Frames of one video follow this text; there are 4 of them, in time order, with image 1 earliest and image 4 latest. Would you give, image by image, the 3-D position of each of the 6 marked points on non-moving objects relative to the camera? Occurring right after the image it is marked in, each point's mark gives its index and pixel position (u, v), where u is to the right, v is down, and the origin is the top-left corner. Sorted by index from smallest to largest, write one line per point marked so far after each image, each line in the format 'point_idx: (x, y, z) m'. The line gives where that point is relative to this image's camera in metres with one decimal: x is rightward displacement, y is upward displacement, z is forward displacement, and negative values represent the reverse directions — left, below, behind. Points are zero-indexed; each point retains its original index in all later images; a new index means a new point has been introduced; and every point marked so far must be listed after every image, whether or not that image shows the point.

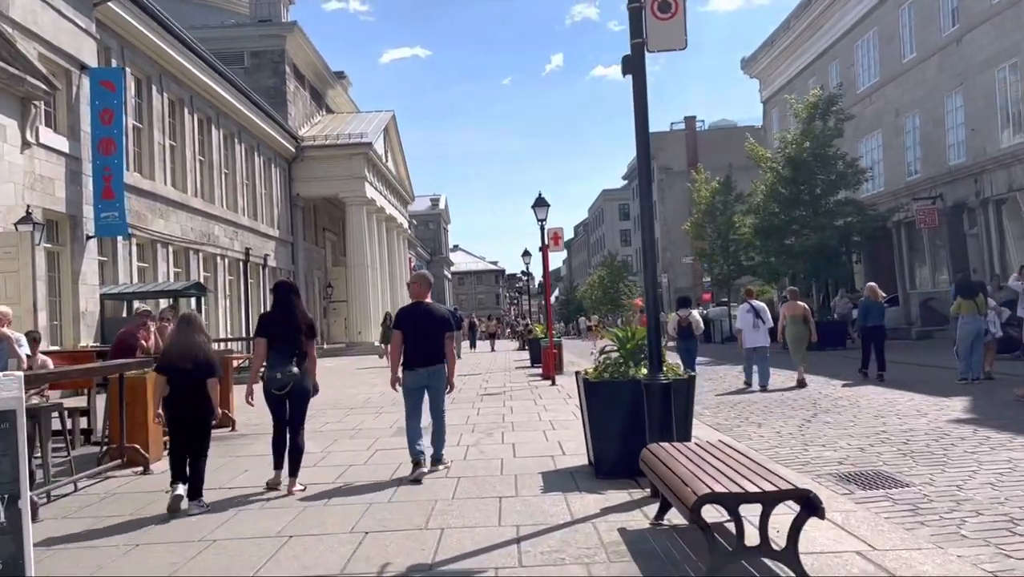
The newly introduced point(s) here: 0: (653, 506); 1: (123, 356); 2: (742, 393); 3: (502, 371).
0: (+0.9, -1.4, +5.6) m
1: (-4.1, -0.7, +8.9) m
2: (+3.5, -1.6, +13.1) m
3: (-0.2, -1.9, +19.9) m
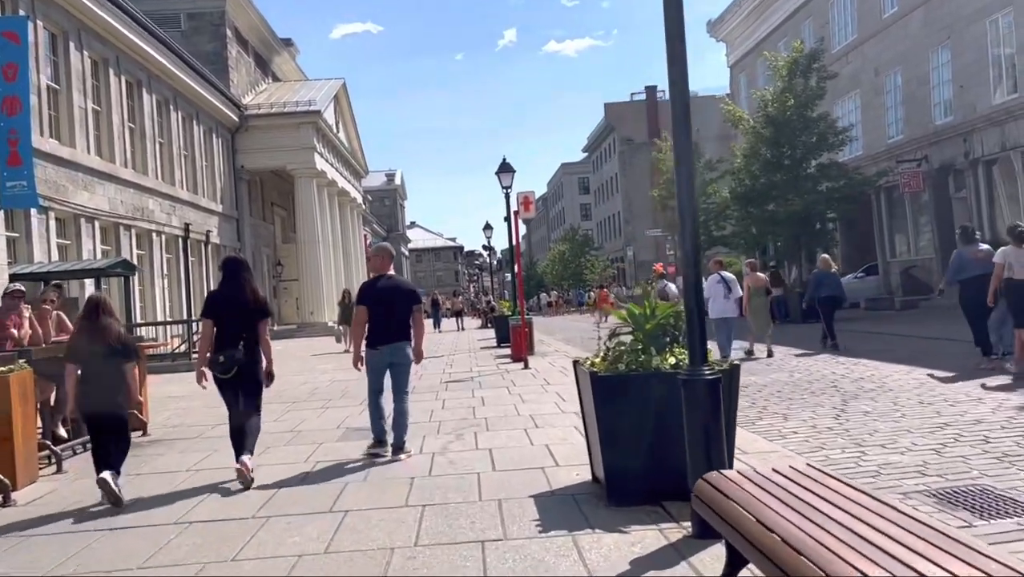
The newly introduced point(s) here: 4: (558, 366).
0: (+0.9, -1.2, +3.9) m
1: (-4.3, -0.5, +7.0) m
2: (+3.1, -1.1, +11.6) m
3: (-0.9, -1.4, +18.2) m
4: (+0.7, -1.2, +13.7) m
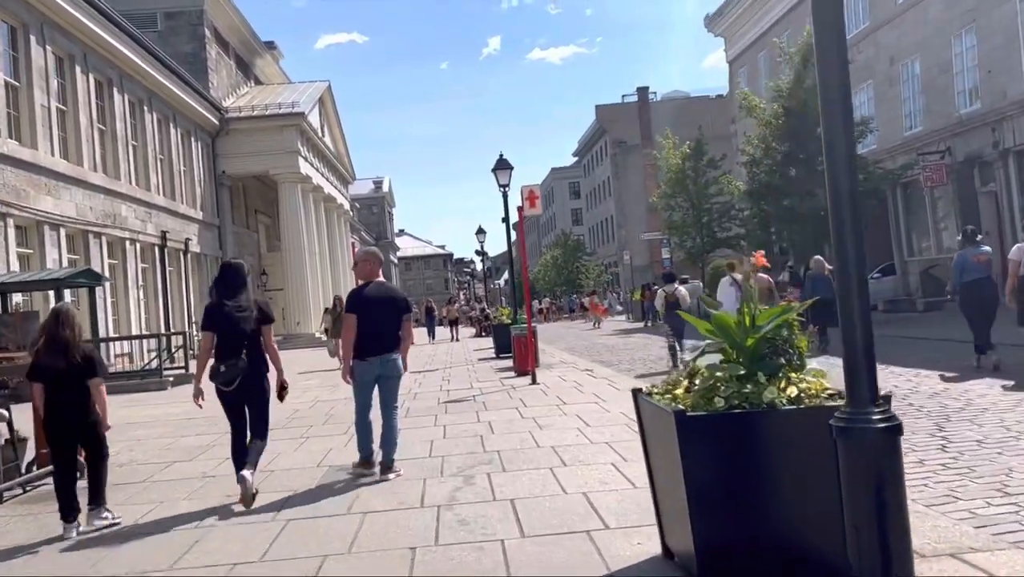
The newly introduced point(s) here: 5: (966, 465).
0: (+1.1, -1.2, +2.4) m
1: (-4.1, -0.6, +5.4) m
2: (+3.2, -1.2, +10.1) m
3: (-0.9, -1.5, +16.6) m
4: (+0.8, -1.3, +12.1) m
5: (+2.9, -1.1, +5.4) m
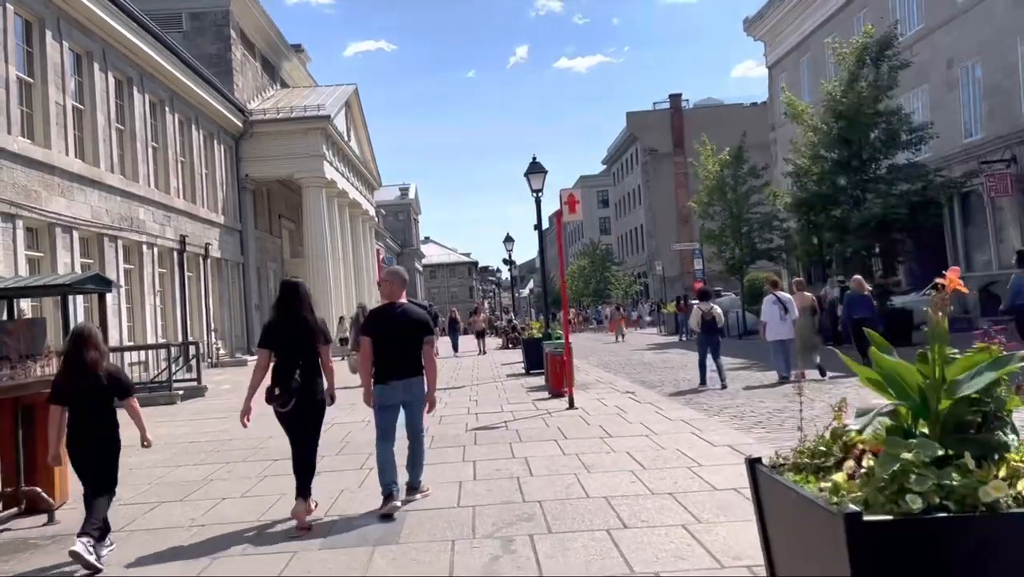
0: (+1.3, -1.3, +1.2) m
1: (-3.9, -0.6, +4.4) m
2: (+3.6, -1.4, +8.8) m
3: (-0.3, -1.7, +15.5) m
4: (+1.3, -1.5, +11.0) m
5: (+3.1, -1.3, +4.2) m
